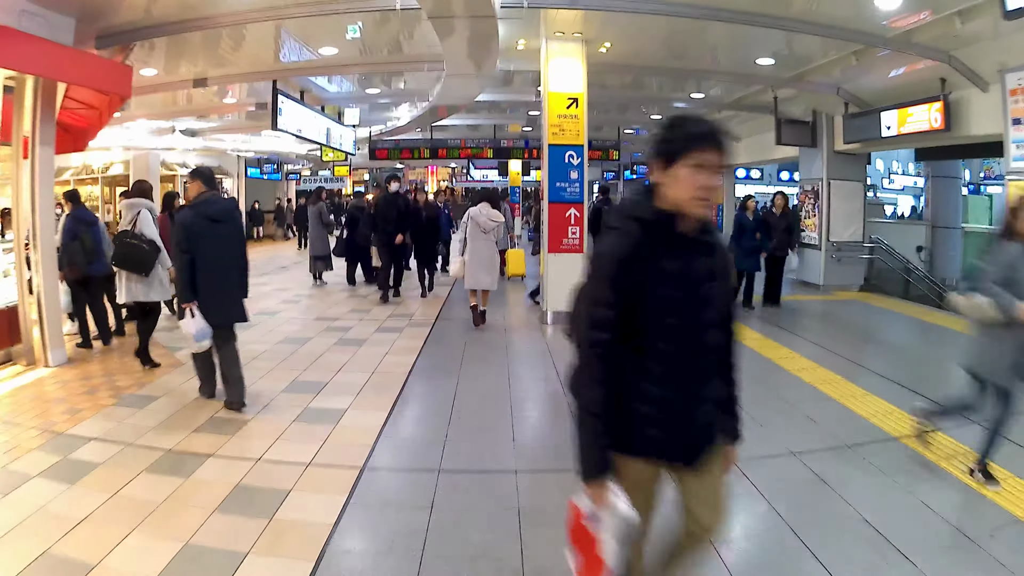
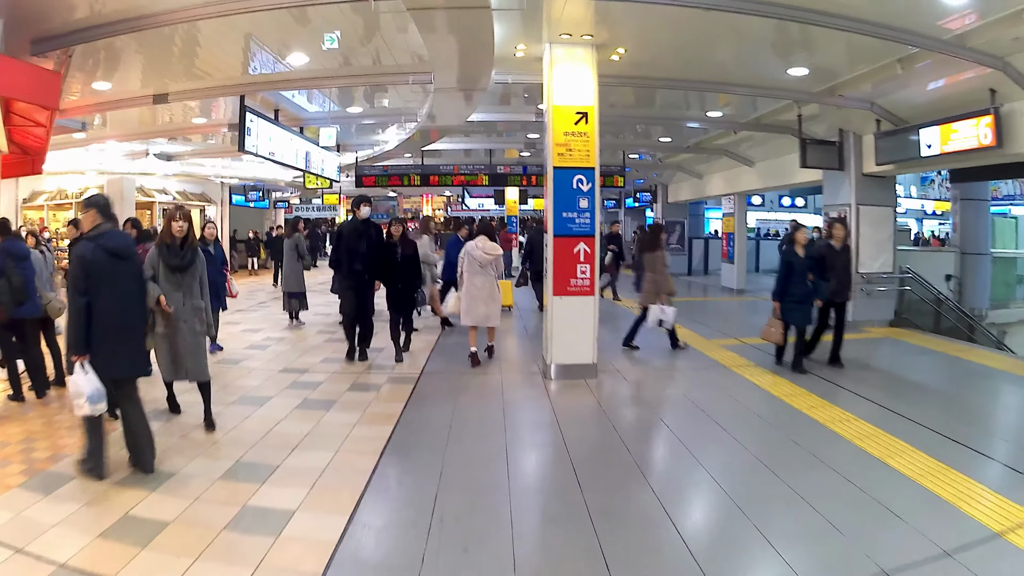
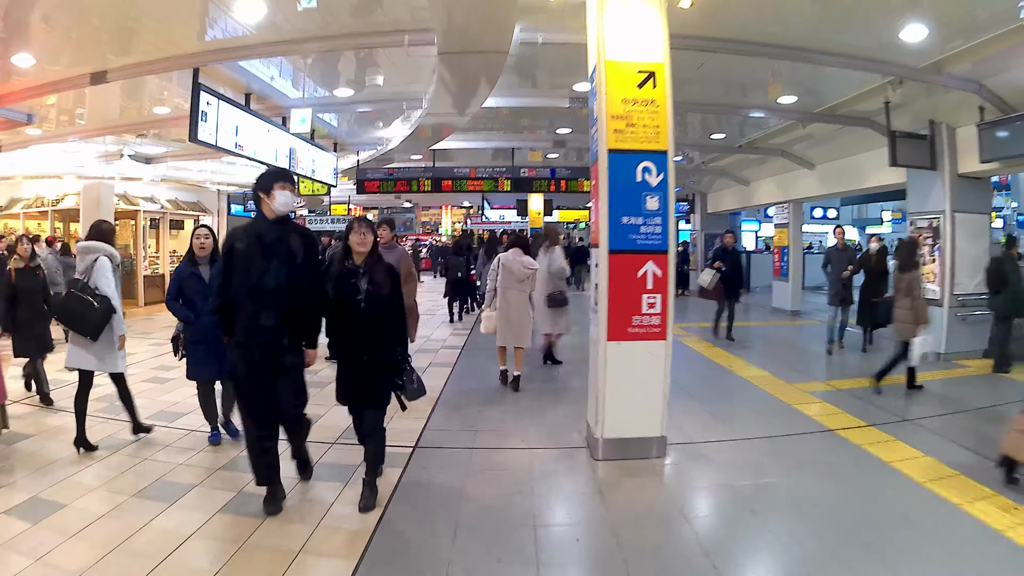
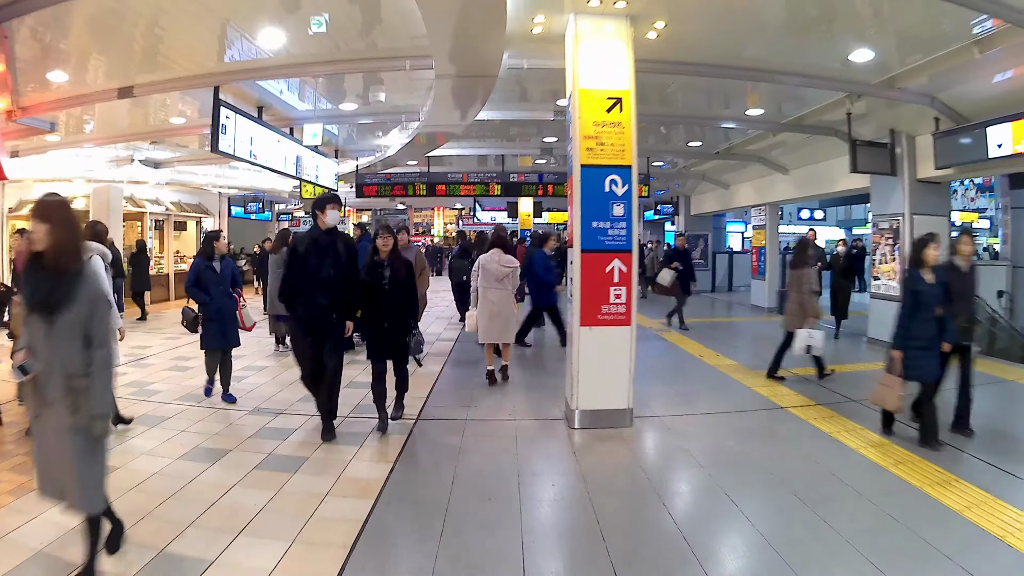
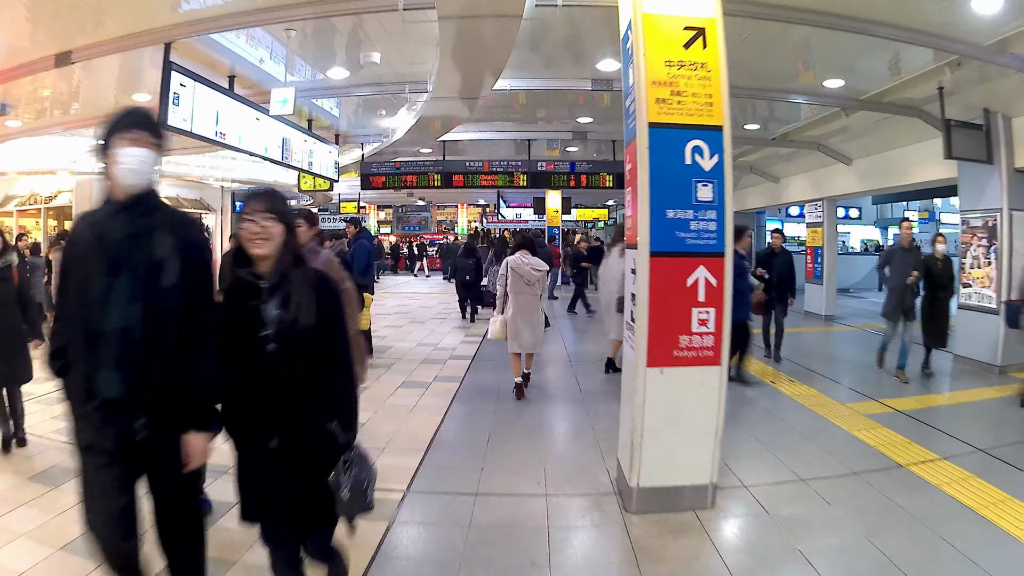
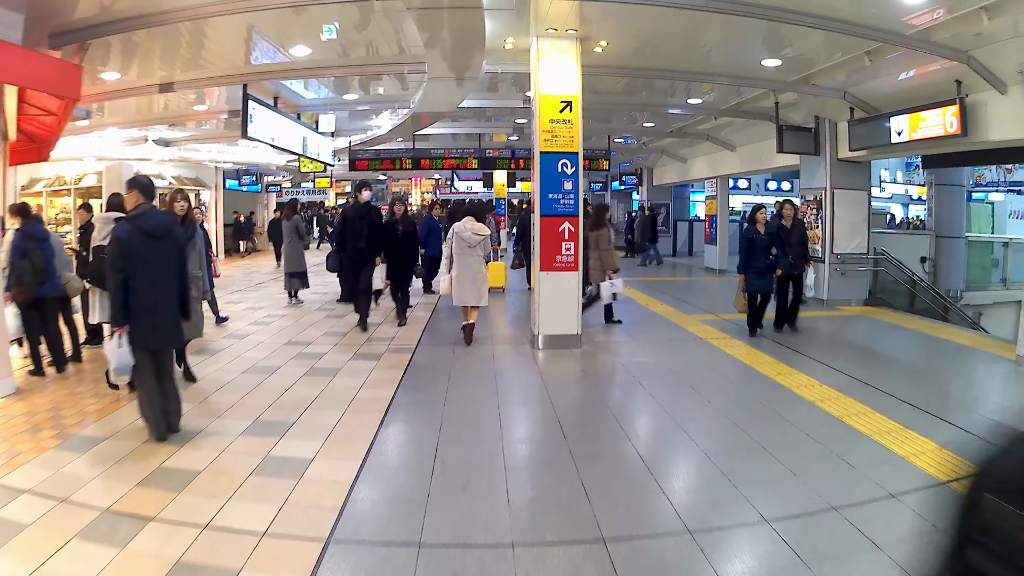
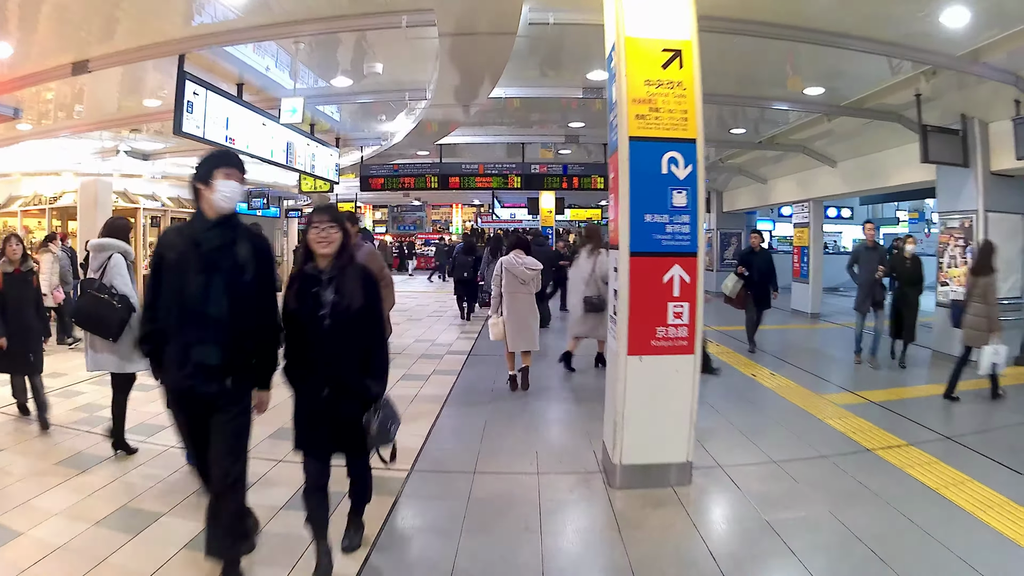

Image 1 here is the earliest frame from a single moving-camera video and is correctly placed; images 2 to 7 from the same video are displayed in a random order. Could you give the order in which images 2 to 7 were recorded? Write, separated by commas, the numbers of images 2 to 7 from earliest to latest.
6, 2, 4, 3, 7, 5
